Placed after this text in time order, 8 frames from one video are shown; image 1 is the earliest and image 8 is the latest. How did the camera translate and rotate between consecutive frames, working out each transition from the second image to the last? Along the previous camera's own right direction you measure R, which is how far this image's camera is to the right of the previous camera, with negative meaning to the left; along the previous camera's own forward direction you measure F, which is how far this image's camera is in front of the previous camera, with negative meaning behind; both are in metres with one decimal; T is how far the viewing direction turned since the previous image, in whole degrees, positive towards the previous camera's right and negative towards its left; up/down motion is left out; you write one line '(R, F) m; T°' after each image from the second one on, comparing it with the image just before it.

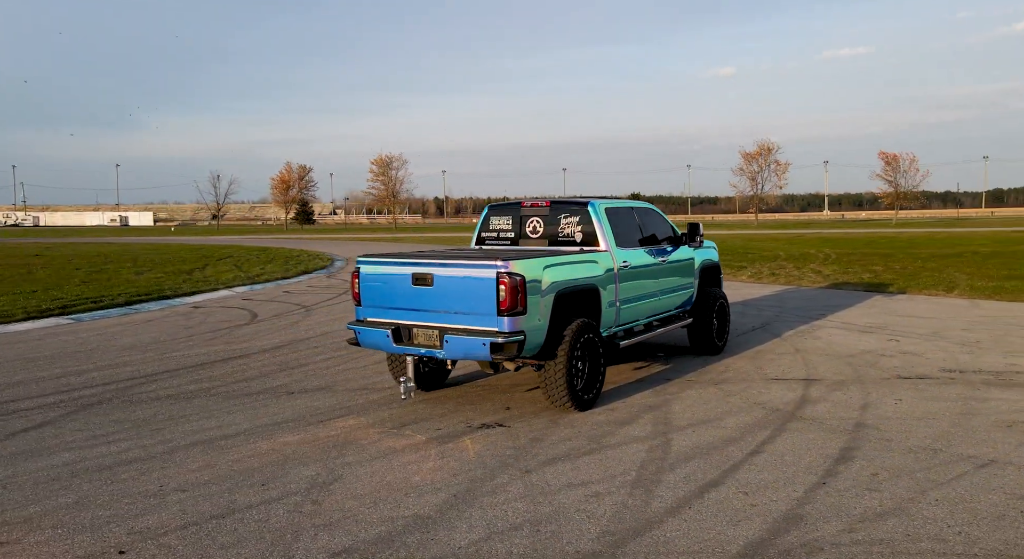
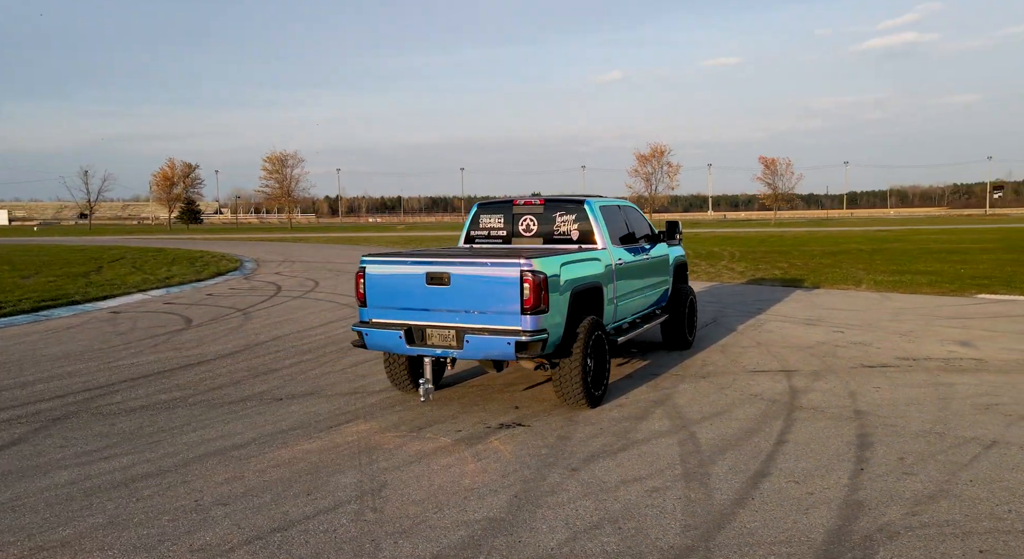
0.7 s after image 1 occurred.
(-0.7, +0.1) m; +6°
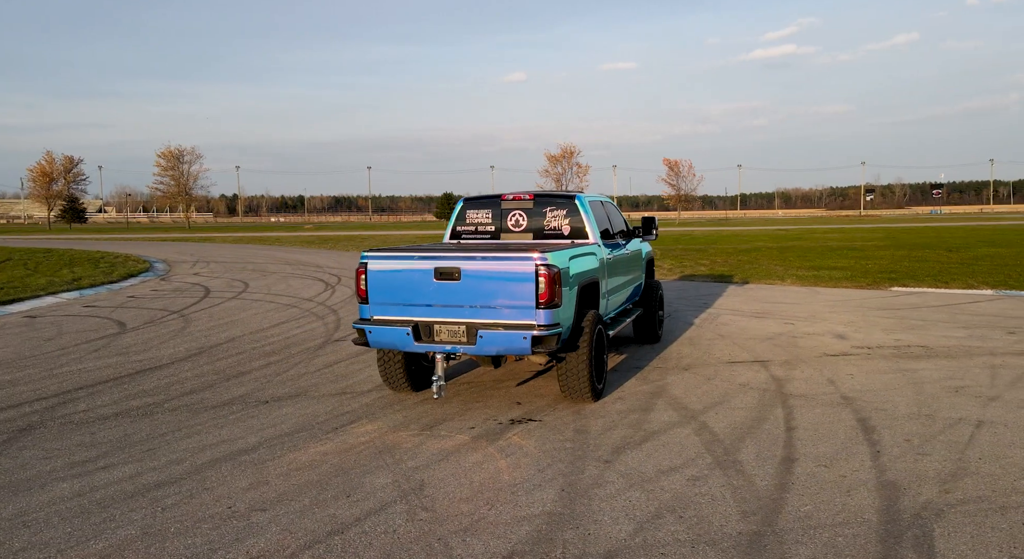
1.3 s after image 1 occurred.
(-0.5, +0.1) m; +5°
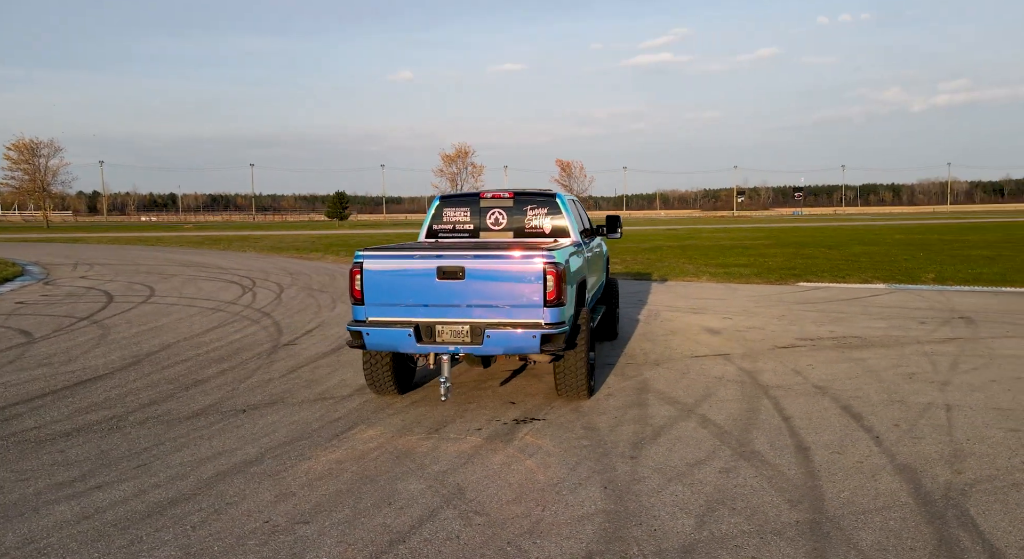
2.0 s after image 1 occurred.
(-0.6, +0.1) m; +7°
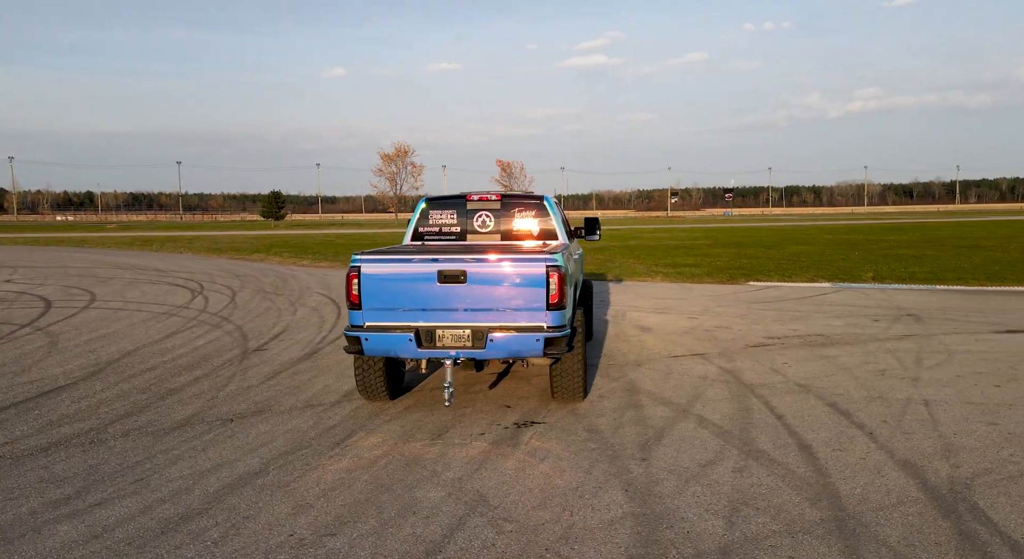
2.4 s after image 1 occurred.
(-0.3, 0.0) m; +4°
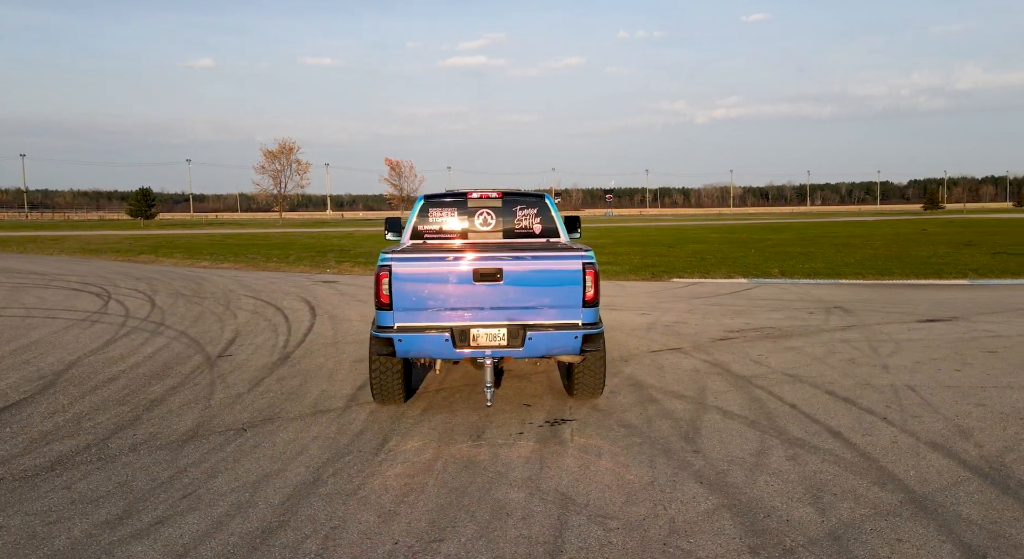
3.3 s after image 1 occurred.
(-0.8, +0.1) m; +6°
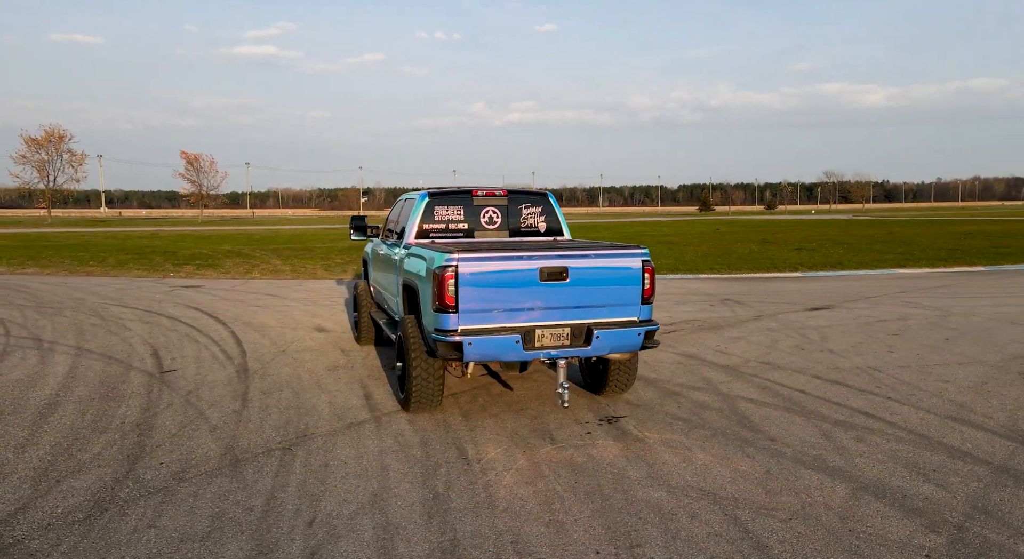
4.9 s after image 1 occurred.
(-1.3, +0.1) m; +11°
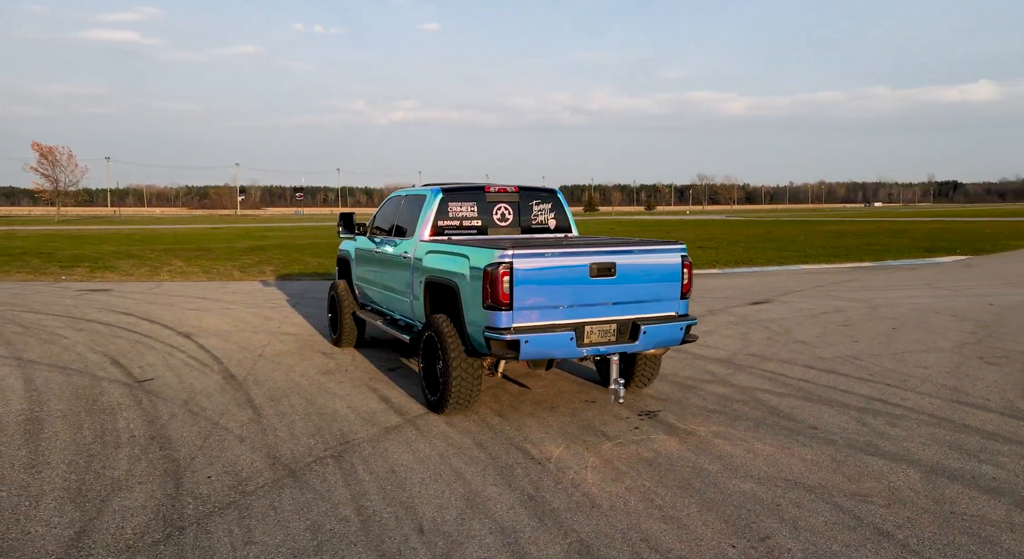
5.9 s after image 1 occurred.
(-0.9, 0.0) m; +6°
